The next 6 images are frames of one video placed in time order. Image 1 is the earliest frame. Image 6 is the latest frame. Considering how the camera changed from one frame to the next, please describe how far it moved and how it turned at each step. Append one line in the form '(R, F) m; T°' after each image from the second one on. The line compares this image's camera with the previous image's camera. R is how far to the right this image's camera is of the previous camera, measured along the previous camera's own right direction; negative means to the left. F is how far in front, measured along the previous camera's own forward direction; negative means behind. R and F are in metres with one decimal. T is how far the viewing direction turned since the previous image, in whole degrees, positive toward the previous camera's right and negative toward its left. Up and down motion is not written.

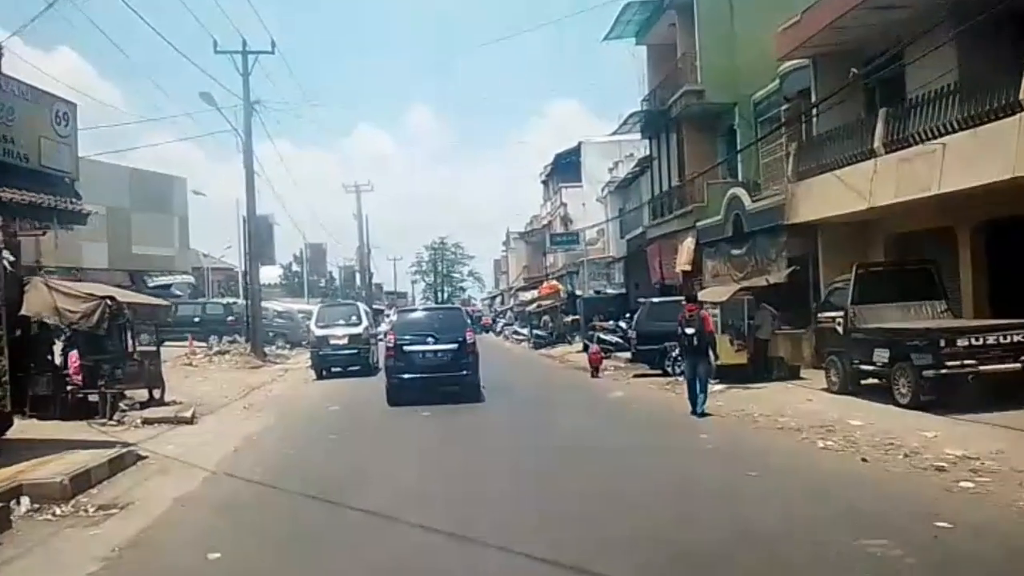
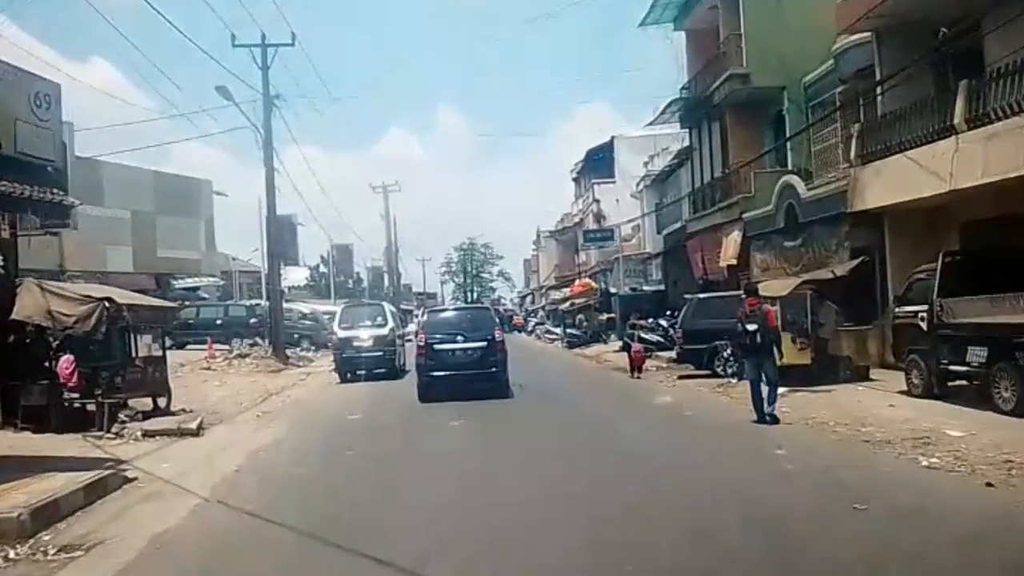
(-0.1, +1.9) m; -2°
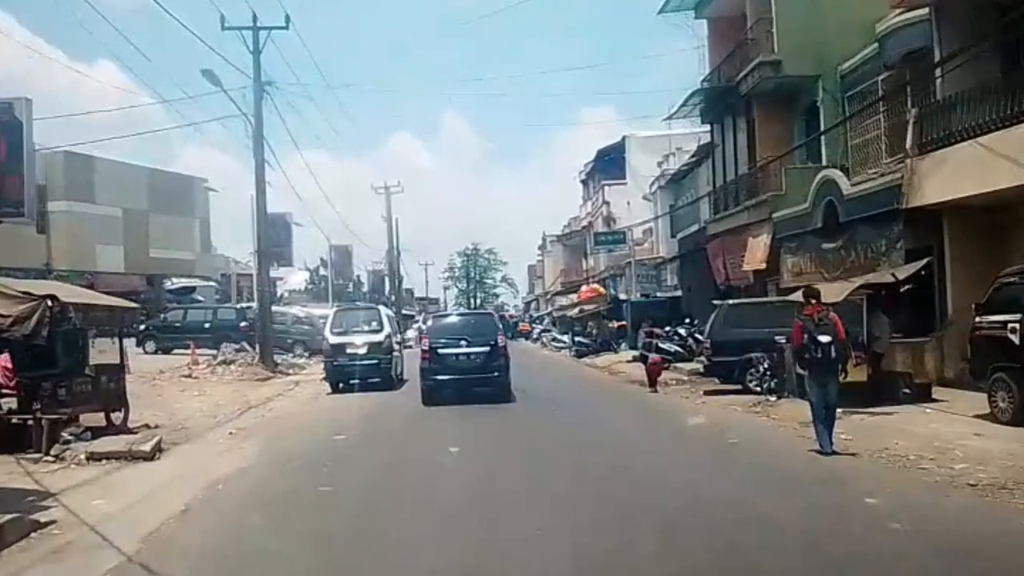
(-0.1, +2.5) m; 0°
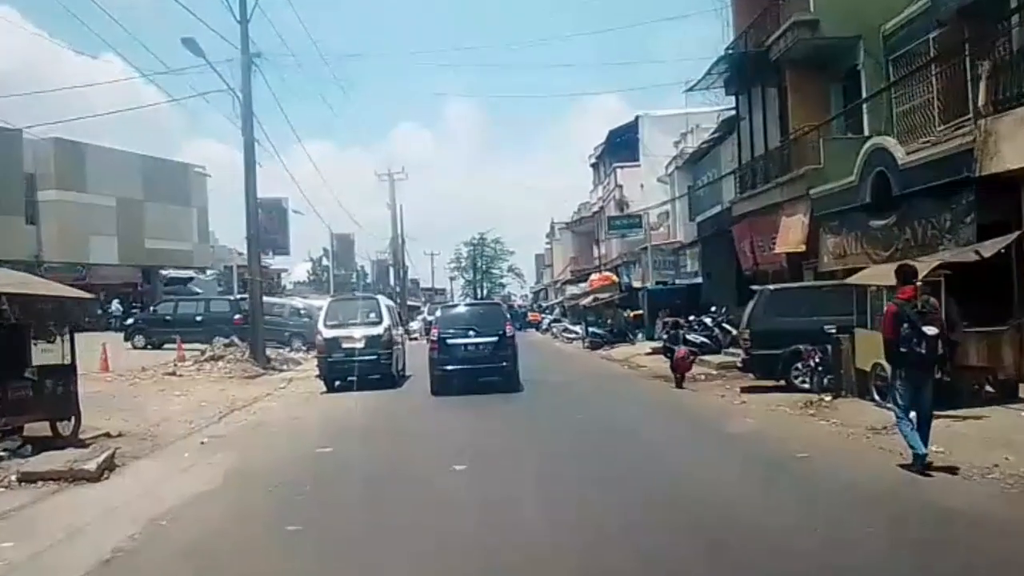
(-0.1, +2.4) m; 0°
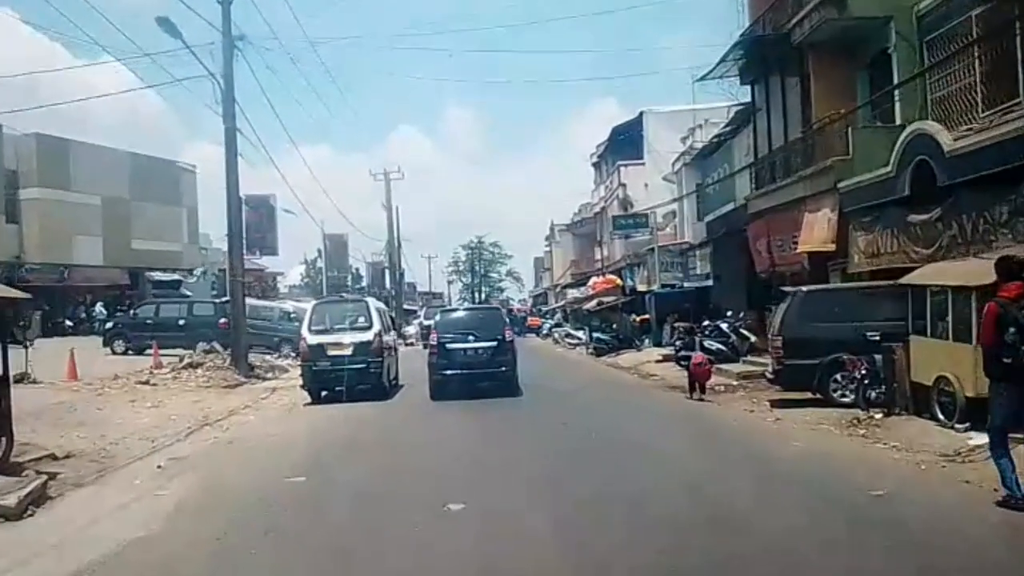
(-0.1, +2.0) m; 0°
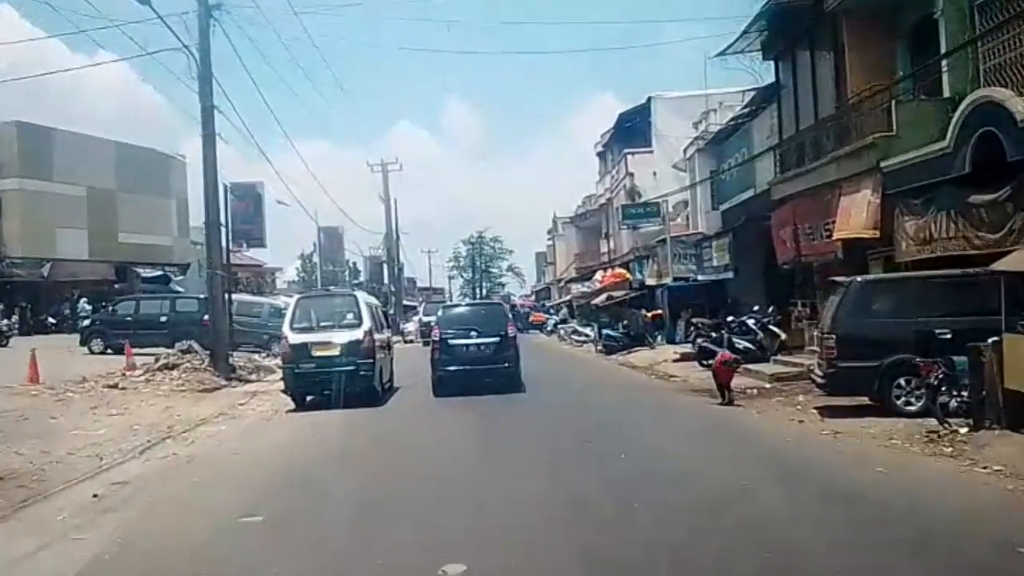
(-0.1, +2.3) m; 0°
